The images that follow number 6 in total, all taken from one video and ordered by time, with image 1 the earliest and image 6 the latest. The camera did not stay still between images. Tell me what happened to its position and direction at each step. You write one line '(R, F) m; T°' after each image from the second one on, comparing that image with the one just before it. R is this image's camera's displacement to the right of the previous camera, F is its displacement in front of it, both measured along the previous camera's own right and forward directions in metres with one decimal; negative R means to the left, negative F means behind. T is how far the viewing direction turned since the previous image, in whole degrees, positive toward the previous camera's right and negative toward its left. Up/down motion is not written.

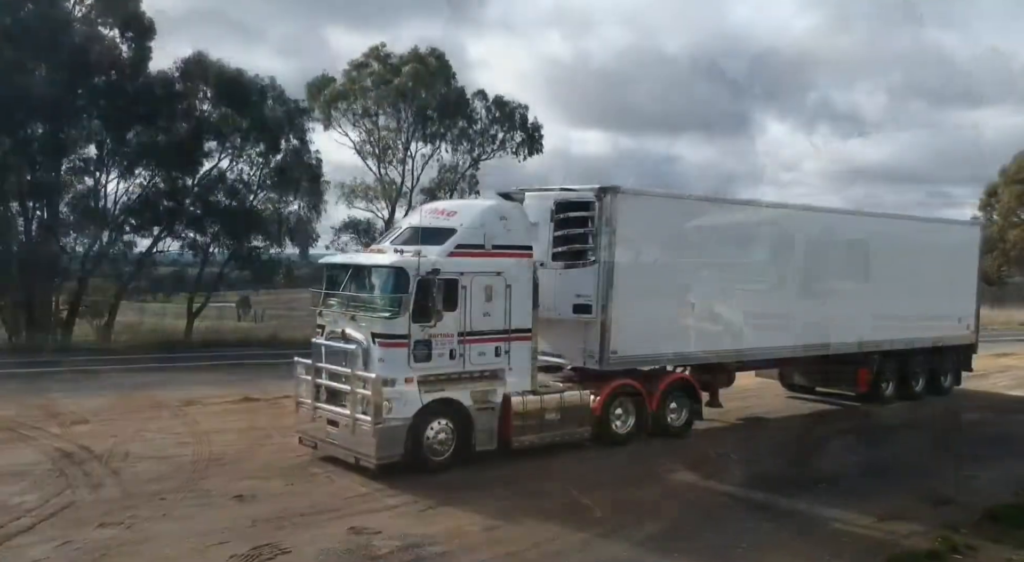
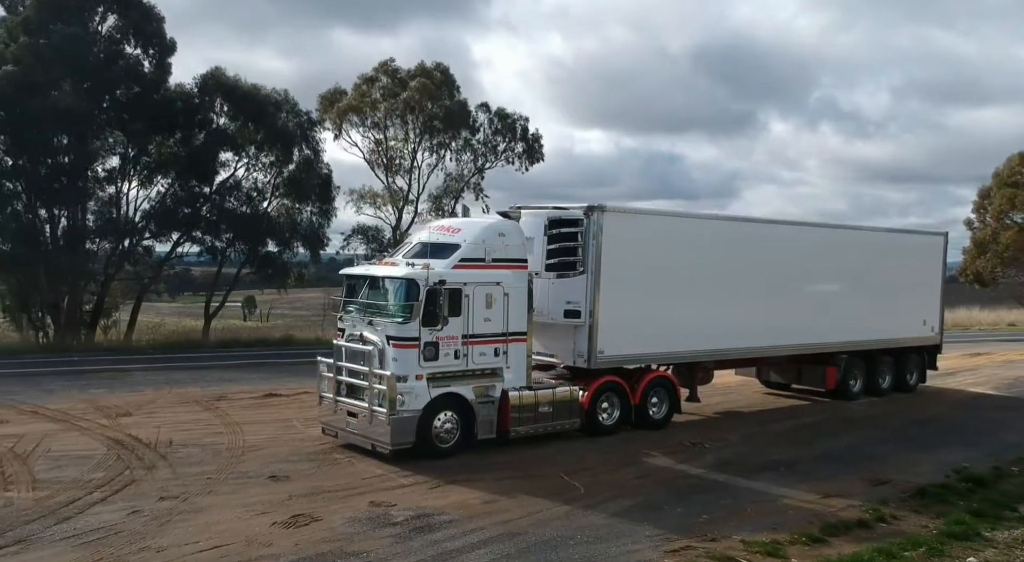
(+0.1, -1.4) m; 0°
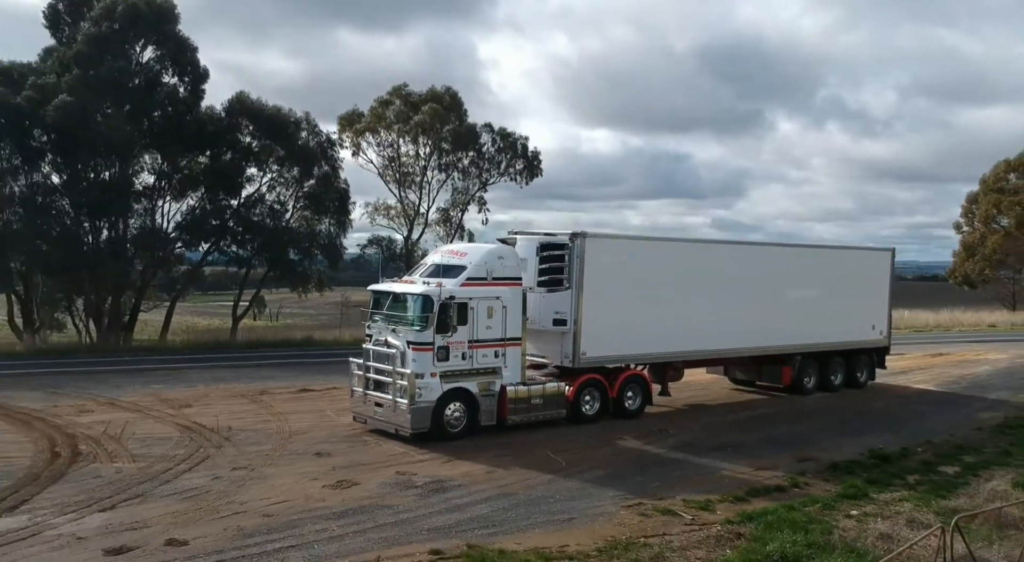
(+0.2, -2.6) m; 0°
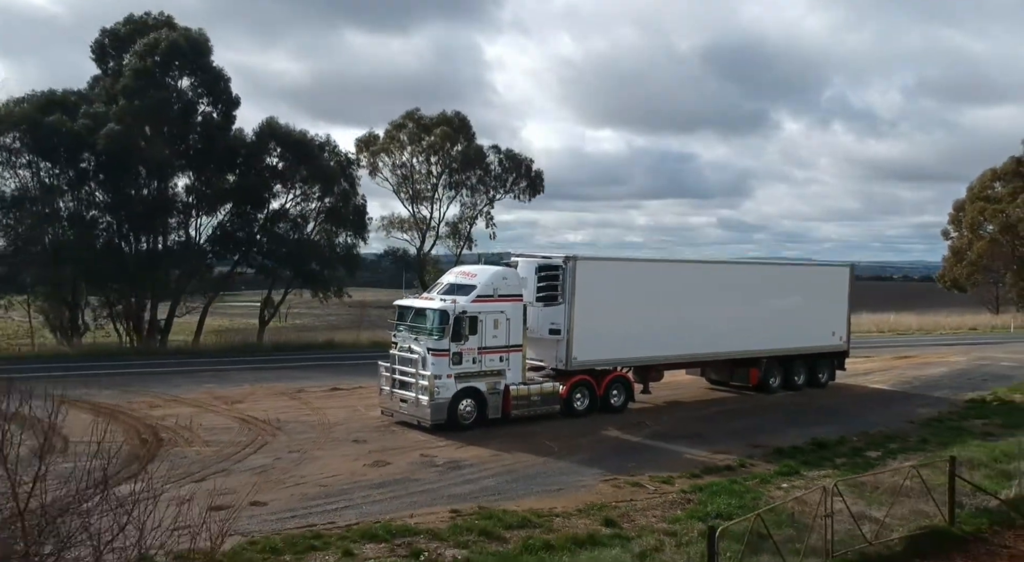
(+0.1, -2.8) m; 0°
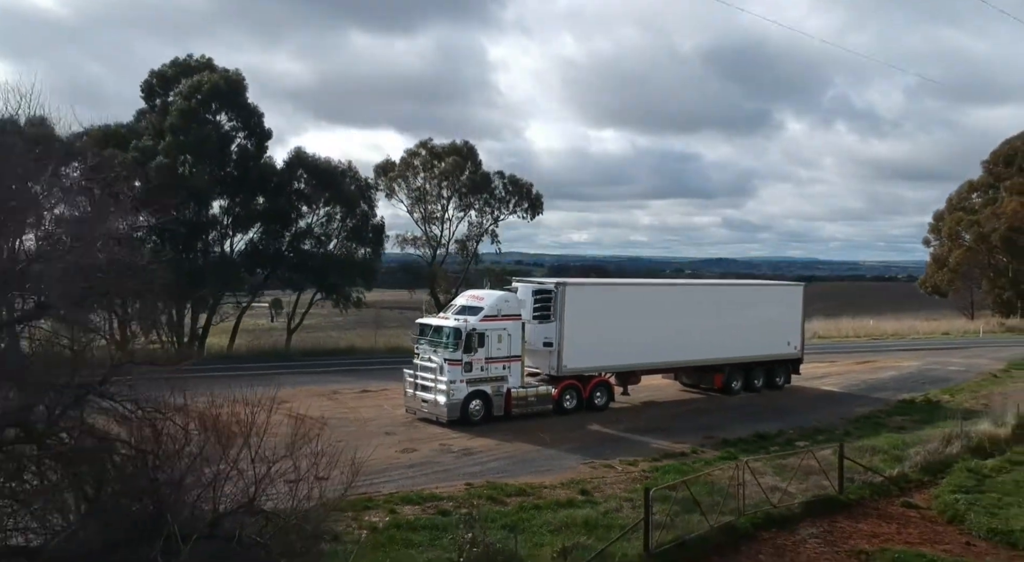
(+0.1, -3.9) m; 0°
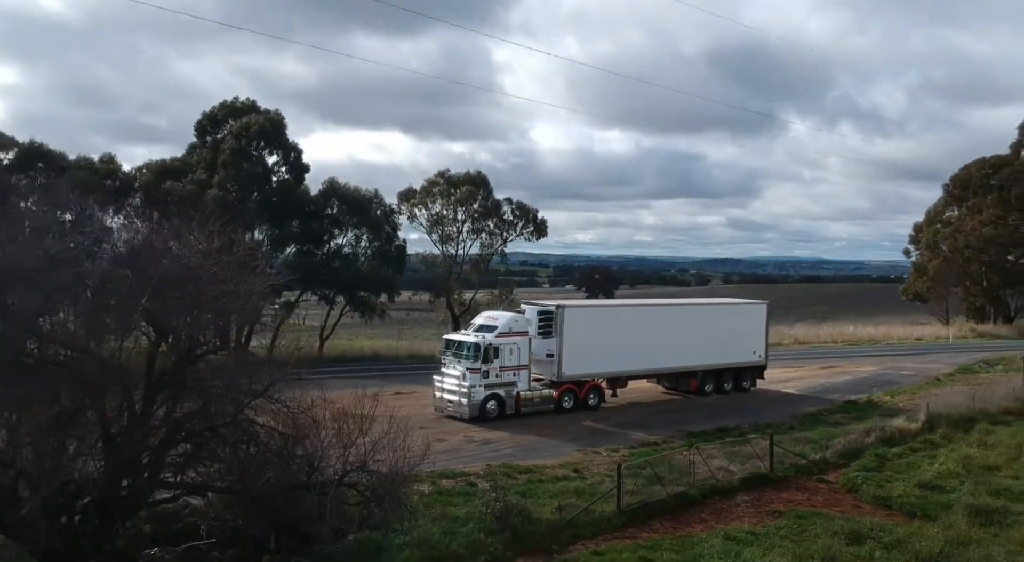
(-0.1, -5.0) m; 0°
